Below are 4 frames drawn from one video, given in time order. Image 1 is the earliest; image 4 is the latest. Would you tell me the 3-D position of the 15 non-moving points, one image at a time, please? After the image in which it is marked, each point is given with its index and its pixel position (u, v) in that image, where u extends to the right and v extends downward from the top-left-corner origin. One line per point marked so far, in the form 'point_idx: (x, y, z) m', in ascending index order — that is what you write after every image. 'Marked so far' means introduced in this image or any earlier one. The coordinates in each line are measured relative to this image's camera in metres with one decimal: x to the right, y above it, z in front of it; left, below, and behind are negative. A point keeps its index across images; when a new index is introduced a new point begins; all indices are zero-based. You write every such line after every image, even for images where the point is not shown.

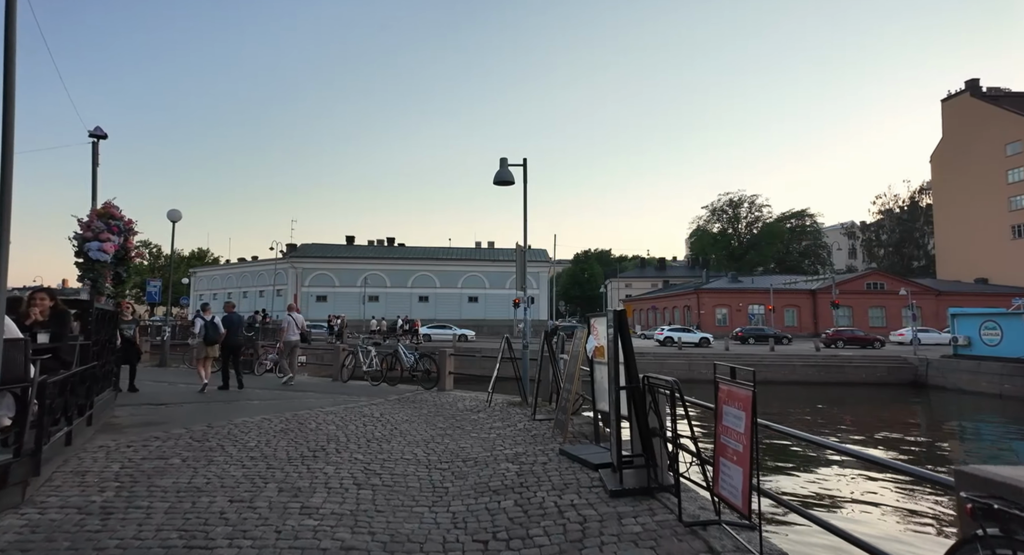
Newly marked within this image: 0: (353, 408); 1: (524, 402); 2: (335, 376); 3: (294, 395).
0: (-2.9, -2.3, +10.8) m
1: (+0.2, -2.3, +11.1) m
2: (-4.9, -2.7, +16.6) m
3: (-4.8, -2.6, +13.4) m
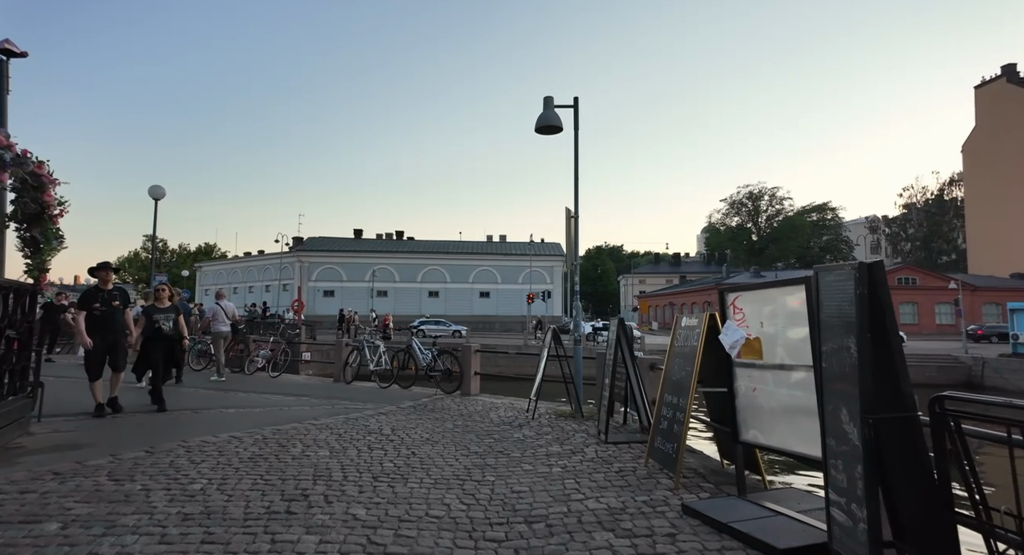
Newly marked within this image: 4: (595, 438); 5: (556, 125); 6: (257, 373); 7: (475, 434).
0: (-2.2, -2.0, +8.3) m
1: (+0.9, -1.9, +8.5) m
2: (-4.1, -2.3, +14.1) m
3: (-4.1, -2.2, +10.9) m
4: (+0.9, -1.8, +6.9) m
5: (+0.7, +2.3, +9.1) m
6: (-7.1, -2.7, +16.6) m
7: (-0.5, -2.0, +7.7) m
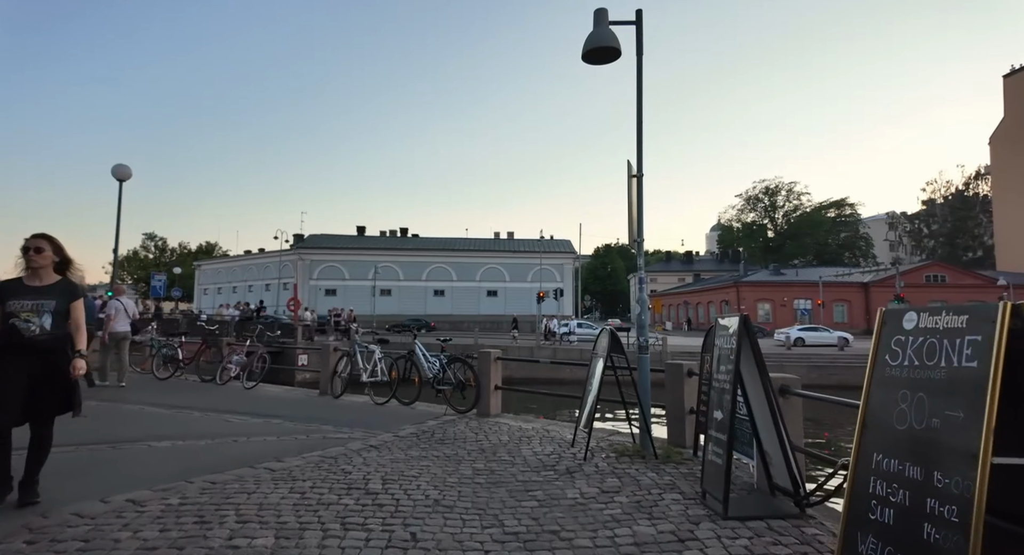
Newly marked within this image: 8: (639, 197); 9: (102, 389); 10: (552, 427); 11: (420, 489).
0: (-1.7, -1.8, +5.8) m
1: (+1.3, -1.8, +6.0) m
2: (-3.6, -2.1, +11.6) m
3: (-3.6, -2.0, +8.4) m
4: (+1.3, -1.6, +4.4) m
5: (+1.1, +2.5, +6.6) m
6: (-6.5, -2.5, +14.2) m
7: (0.0, -1.8, +5.2) m
8: (+1.4, +0.9, +6.6) m
9: (-8.1, -2.2, +12.0) m
10: (+0.5, -1.9, +7.7) m
11: (-0.7, -1.8, +5.1) m
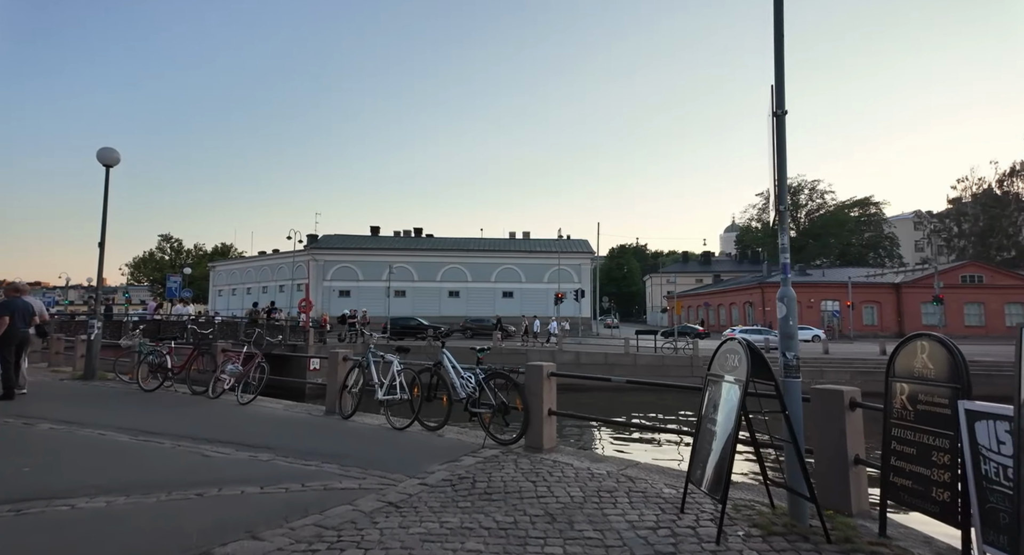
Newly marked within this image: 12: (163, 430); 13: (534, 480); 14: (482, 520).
0: (-1.1, -1.7, +3.7) m
1: (+2.0, -1.7, +3.9) m
2: (-2.9, -2.0, +9.6) m
3: (-3.0, -1.9, +6.3) m
4: (+1.9, -1.5, +2.2) m
5: (+1.7, +2.6, +4.5) m
6: (-5.8, -2.4, +12.2) m
7: (+0.6, -1.7, +3.1) m
8: (+2.0, +1.0, +4.4) m
9: (-7.4, -2.2, +10.1) m
10: (+1.1, -1.8, +5.6) m
11: (-0.1, -1.7, +3.1) m
12: (-4.8, -2.1, +8.4) m
13: (+0.2, -1.9, +5.6) m
14: (-0.2, -1.8, +4.6) m
